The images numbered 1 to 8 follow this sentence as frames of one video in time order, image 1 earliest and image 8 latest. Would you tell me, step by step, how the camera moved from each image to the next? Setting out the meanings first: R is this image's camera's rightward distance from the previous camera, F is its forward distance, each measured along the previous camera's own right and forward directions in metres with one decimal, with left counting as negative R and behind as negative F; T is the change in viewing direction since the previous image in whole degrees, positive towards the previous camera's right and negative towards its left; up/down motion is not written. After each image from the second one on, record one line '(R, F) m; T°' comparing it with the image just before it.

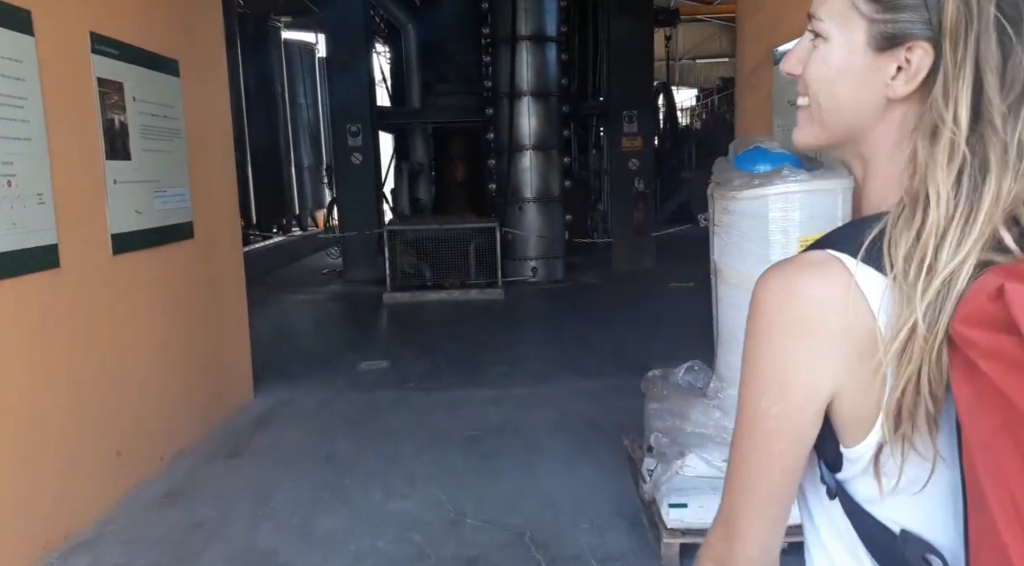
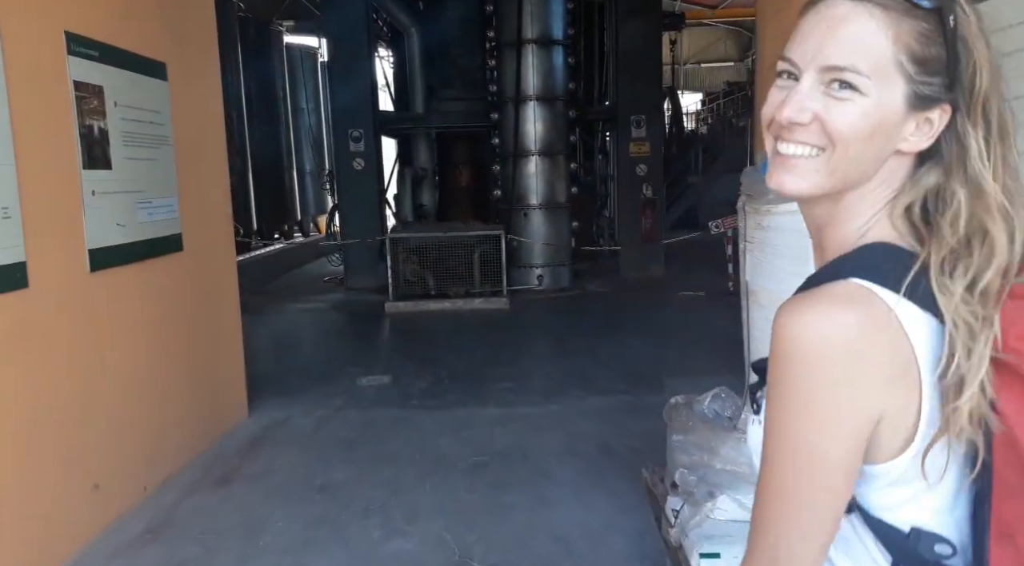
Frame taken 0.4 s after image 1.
(0.0, +0.2) m; 0°
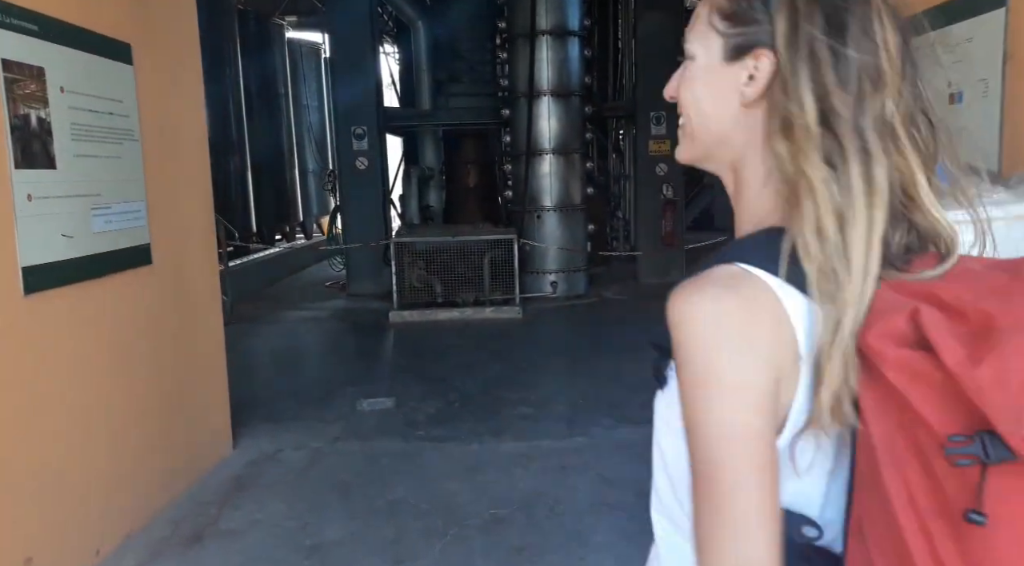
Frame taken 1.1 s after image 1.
(-0.1, +0.6) m; 0°
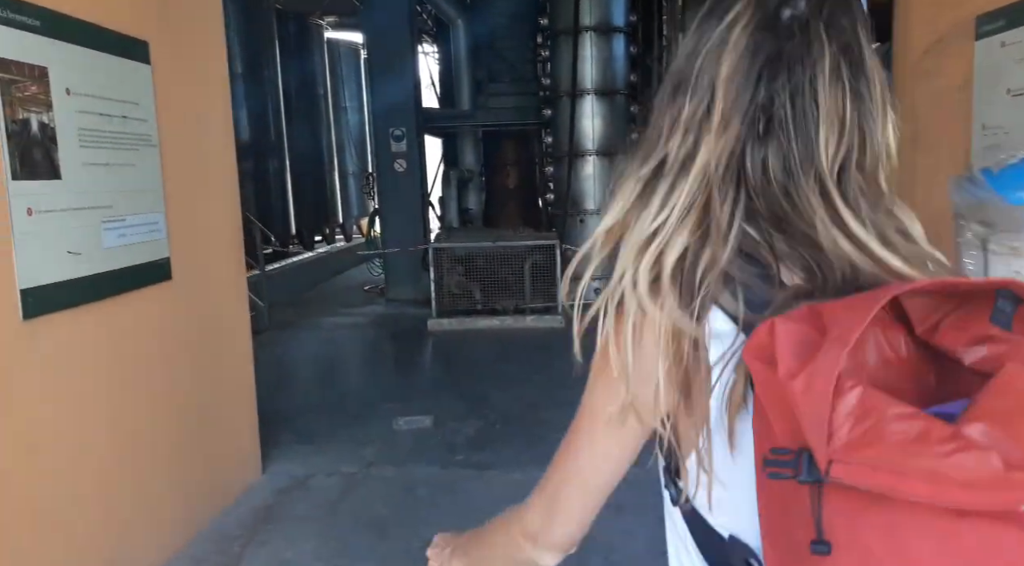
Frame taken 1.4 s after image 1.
(0.0, +0.3) m; -3°
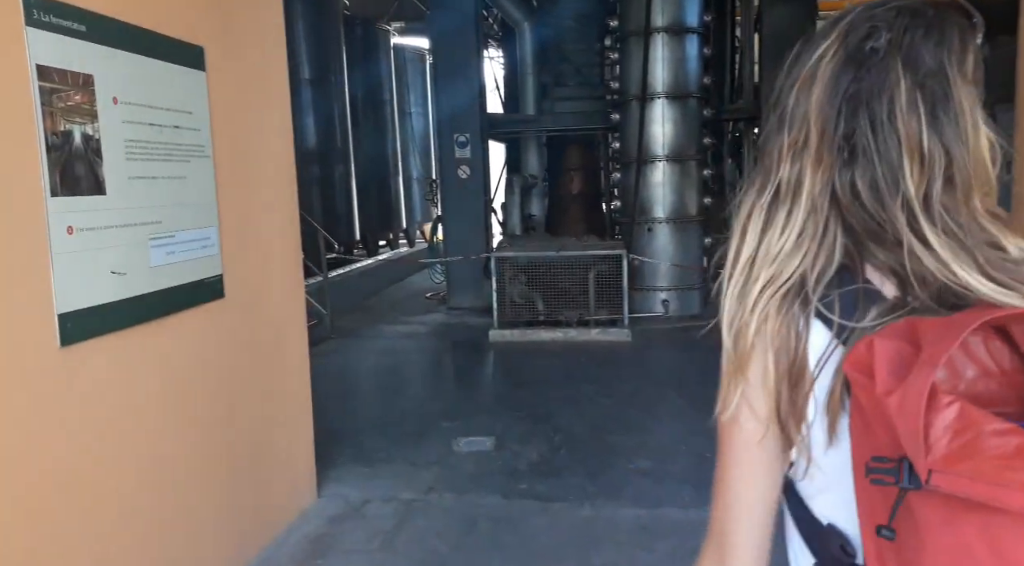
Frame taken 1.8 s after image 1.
(0.0, +0.2) m; -5°
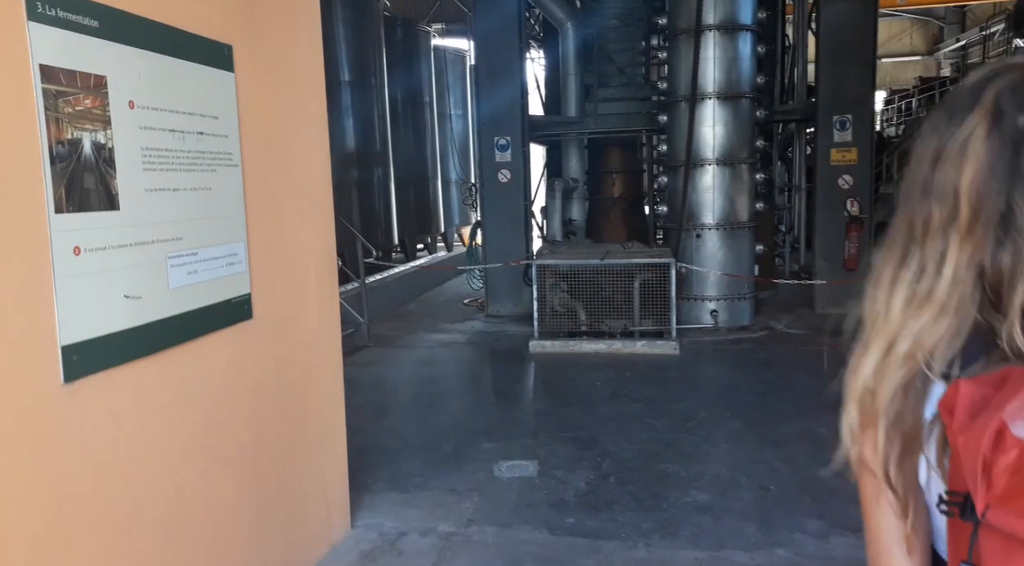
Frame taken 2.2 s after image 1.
(-0.1, +0.3) m; -3°
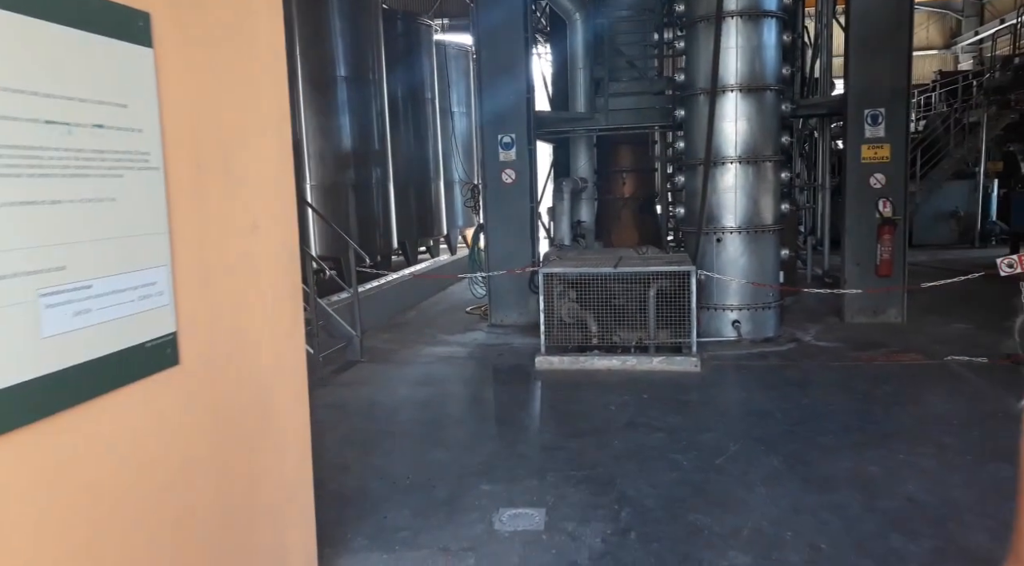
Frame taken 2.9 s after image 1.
(0.0, +0.6) m; -1°
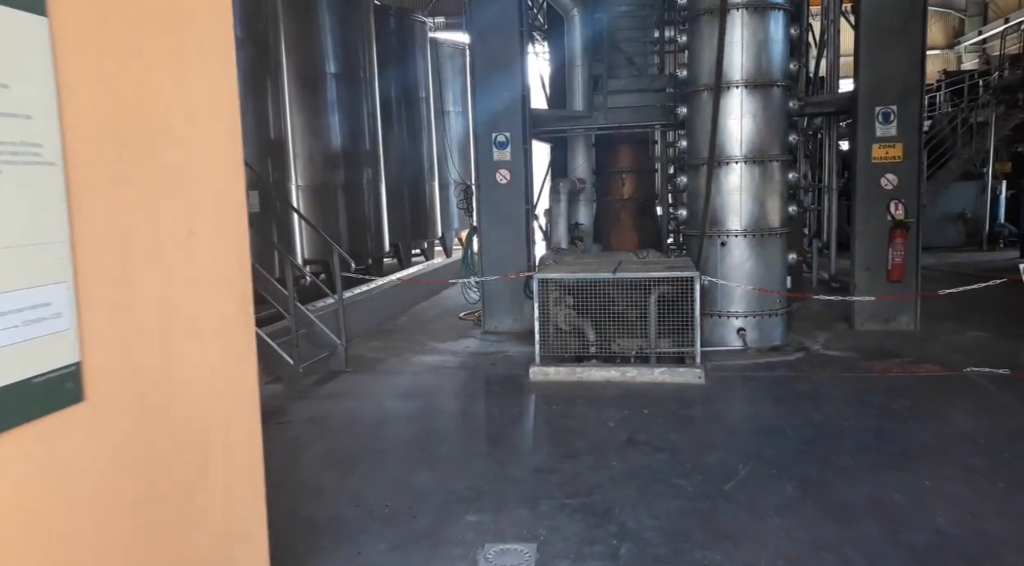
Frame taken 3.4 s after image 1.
(+0.1, +0.3) m; 0°
